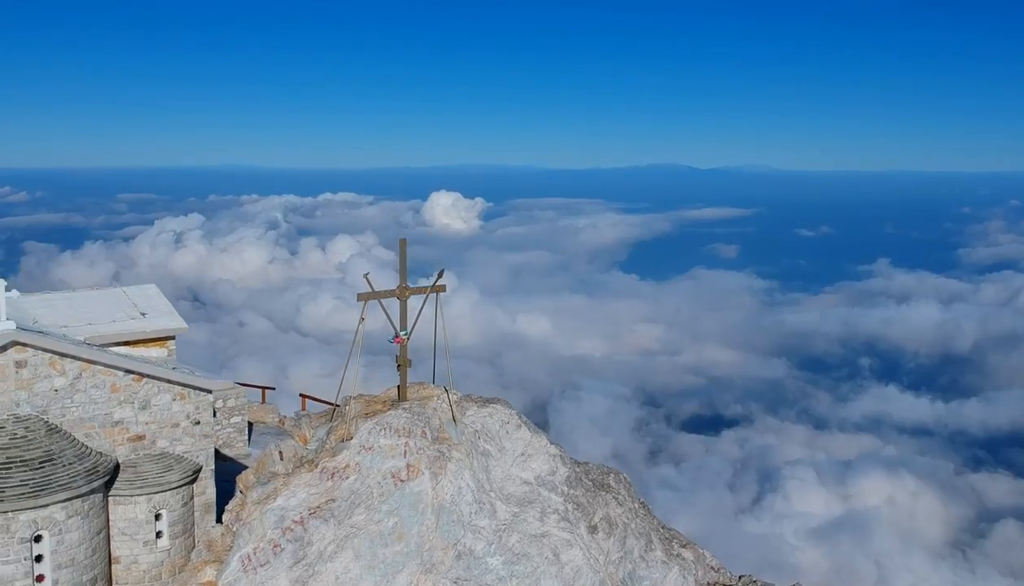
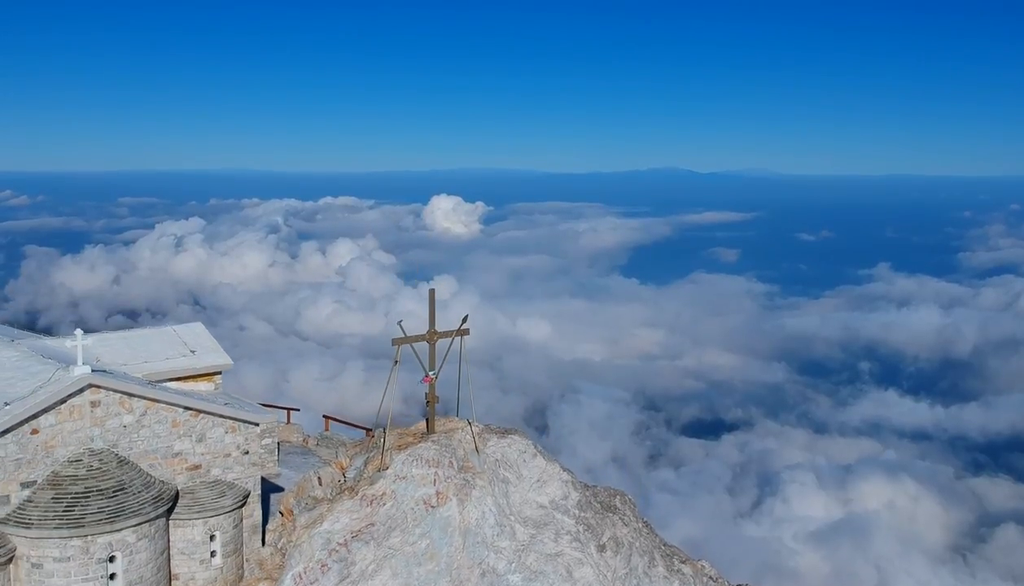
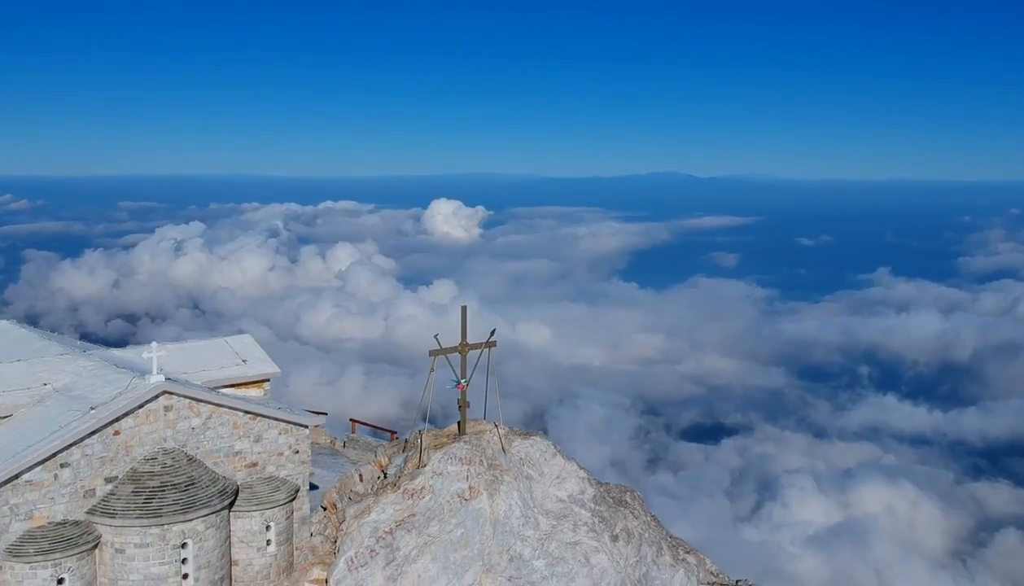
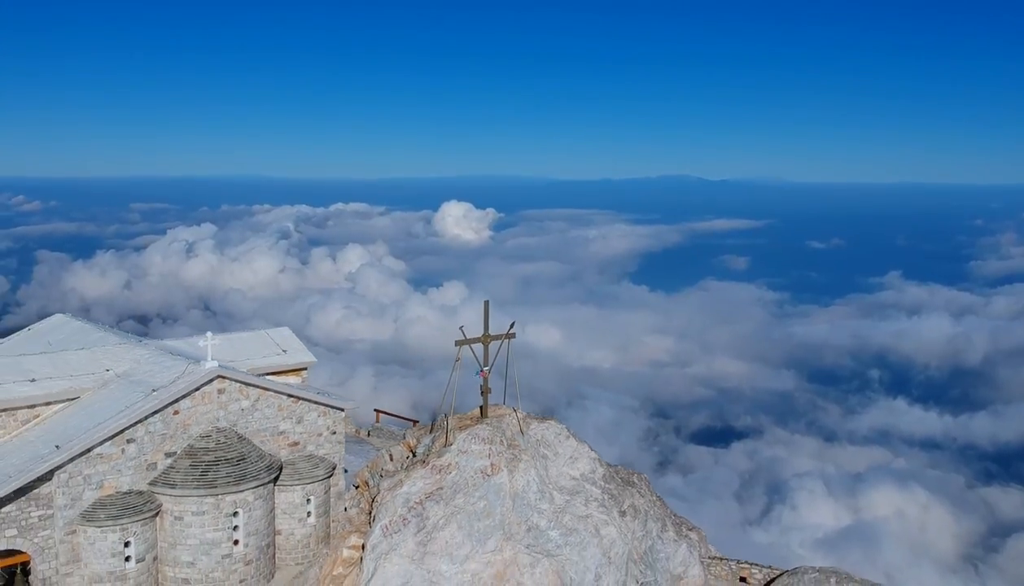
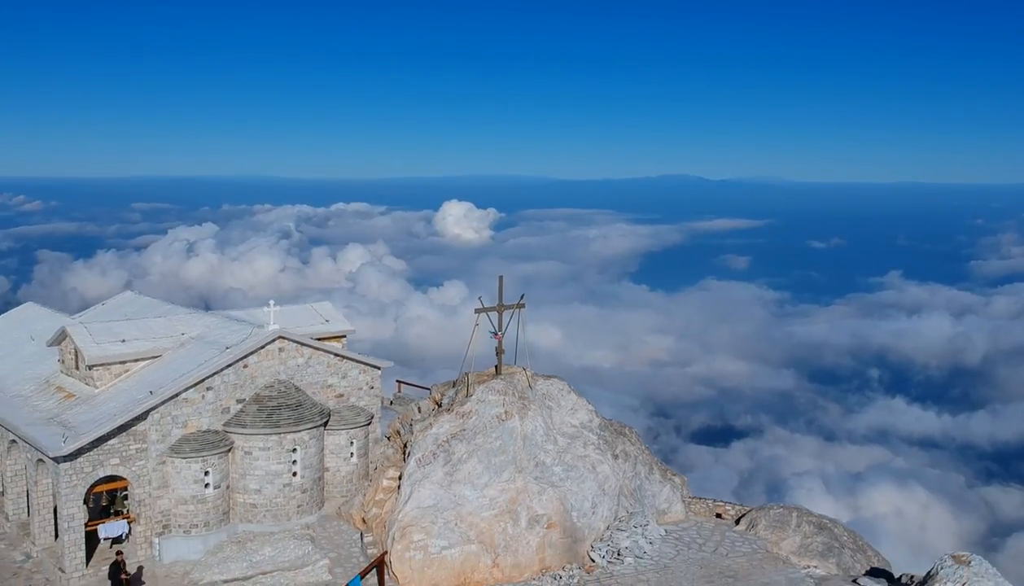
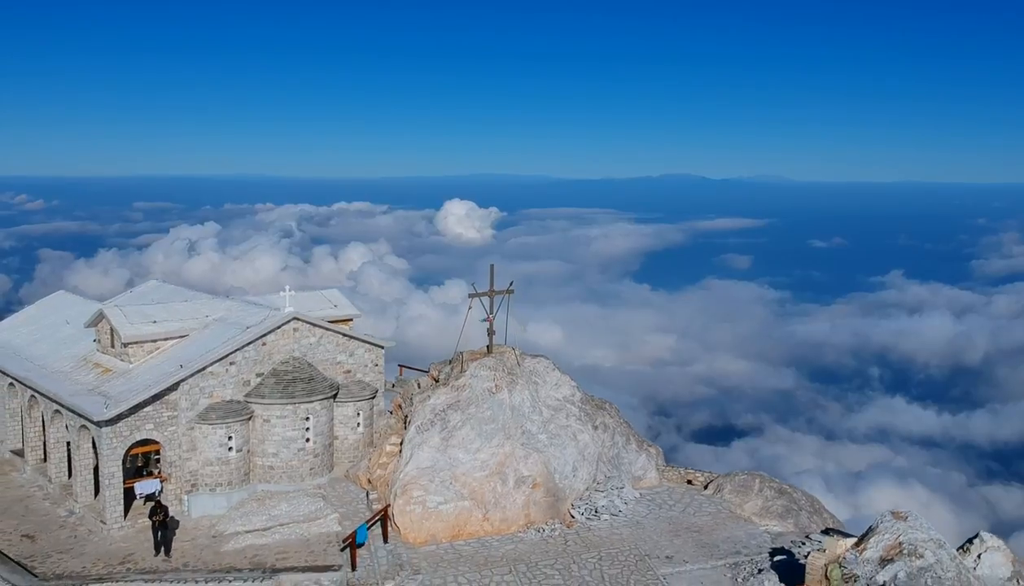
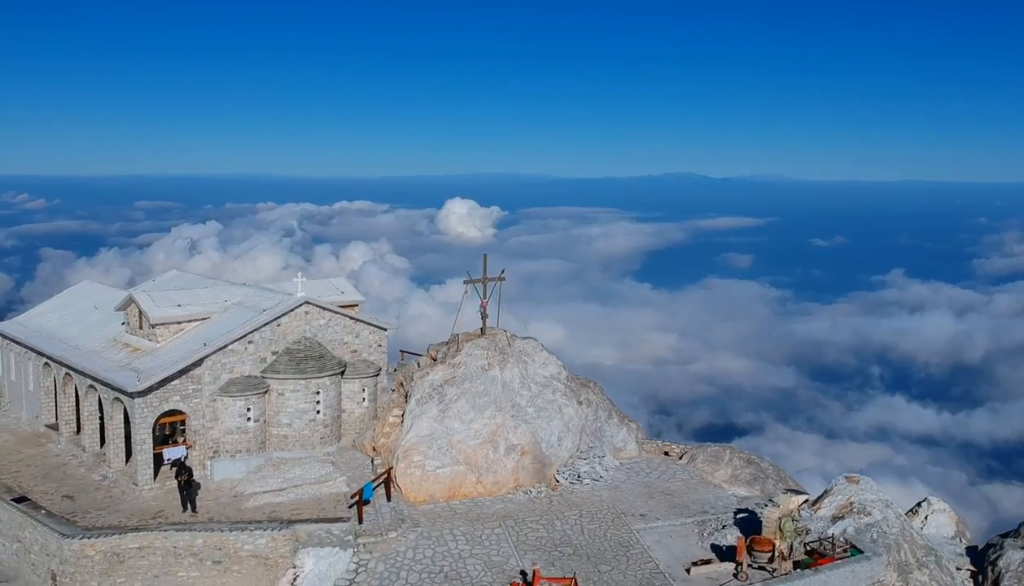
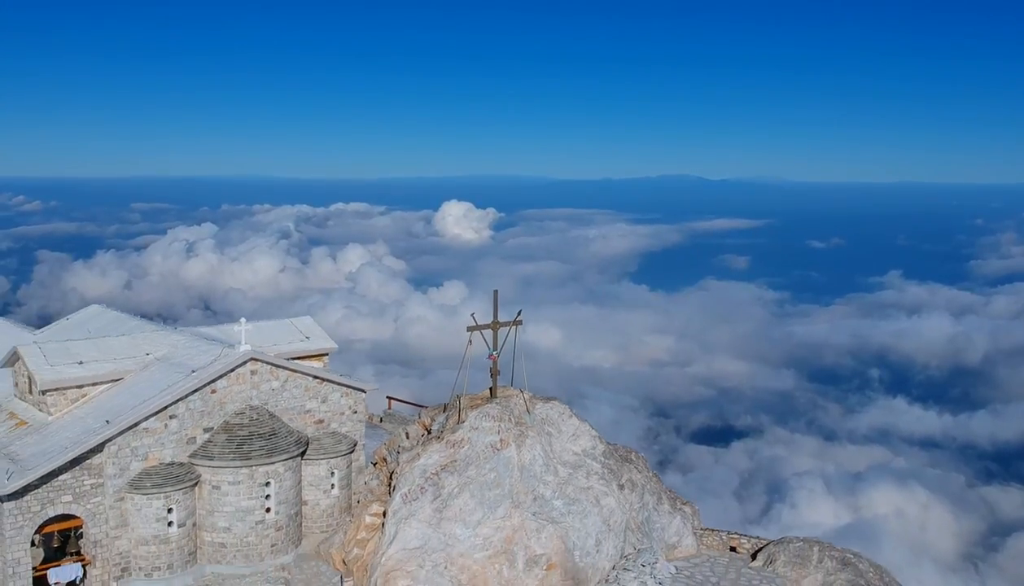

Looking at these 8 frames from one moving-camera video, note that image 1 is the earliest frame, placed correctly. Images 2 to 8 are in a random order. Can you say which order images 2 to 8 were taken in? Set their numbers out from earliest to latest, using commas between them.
2, 3, 4, 8, 5, 6, 7
